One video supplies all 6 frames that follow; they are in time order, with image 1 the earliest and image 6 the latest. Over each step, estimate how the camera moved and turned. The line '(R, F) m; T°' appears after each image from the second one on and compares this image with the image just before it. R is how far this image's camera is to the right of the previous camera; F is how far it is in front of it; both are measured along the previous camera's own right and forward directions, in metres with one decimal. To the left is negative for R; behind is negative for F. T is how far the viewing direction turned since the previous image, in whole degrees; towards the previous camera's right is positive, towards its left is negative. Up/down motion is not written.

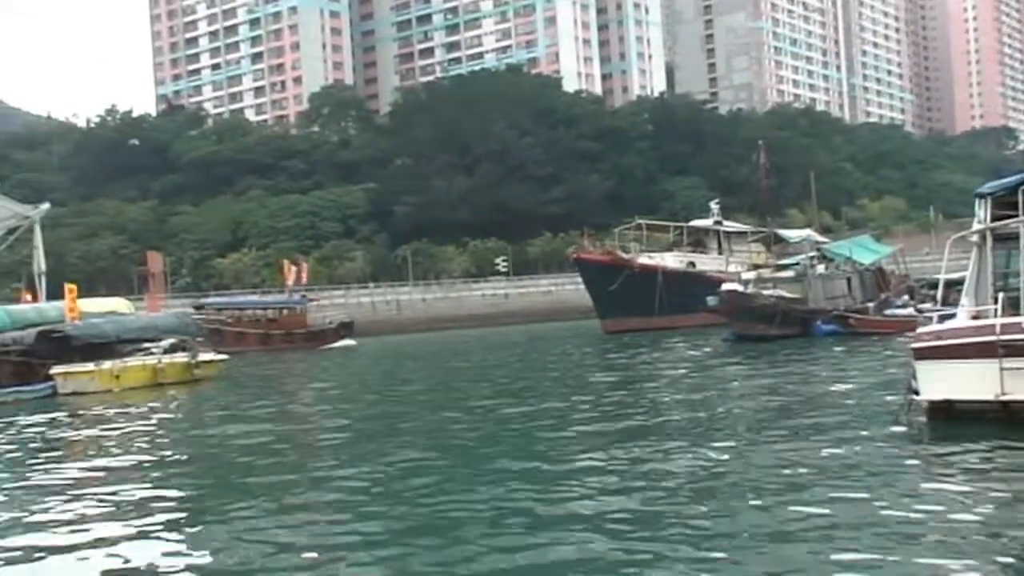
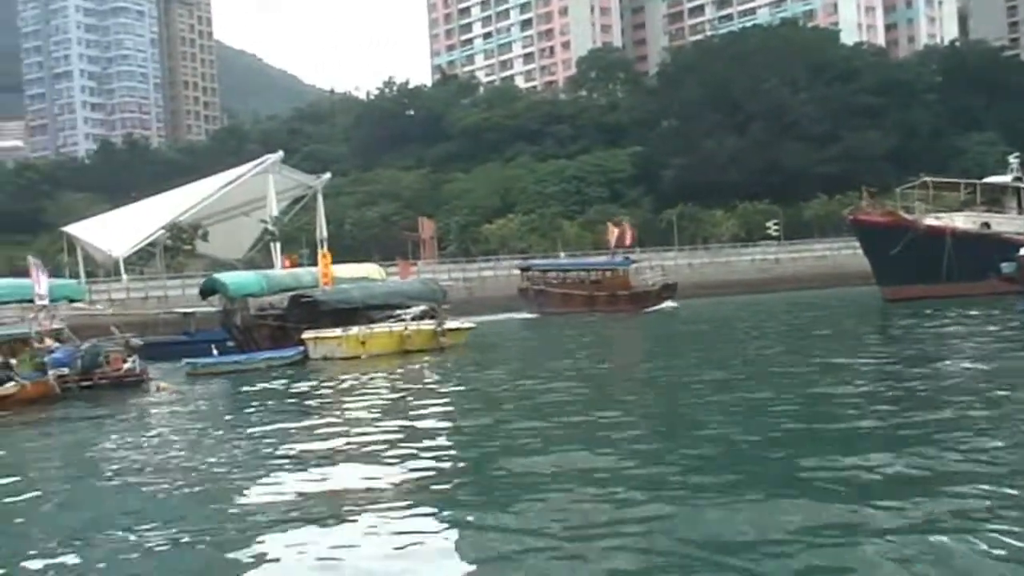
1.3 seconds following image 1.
(+0.4, +1.3) m; -13°
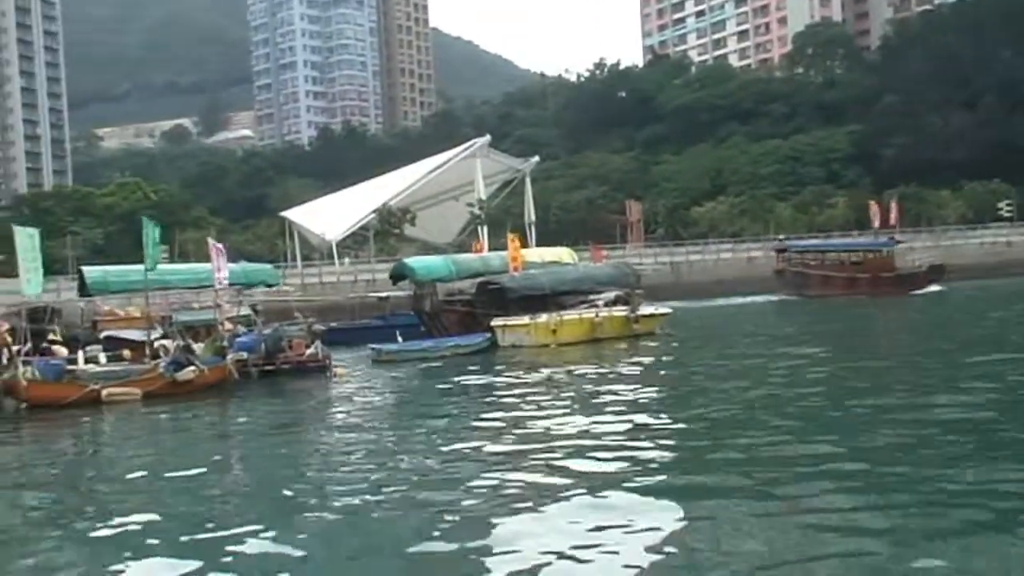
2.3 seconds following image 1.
(+0.3, +1.2) m; -10°
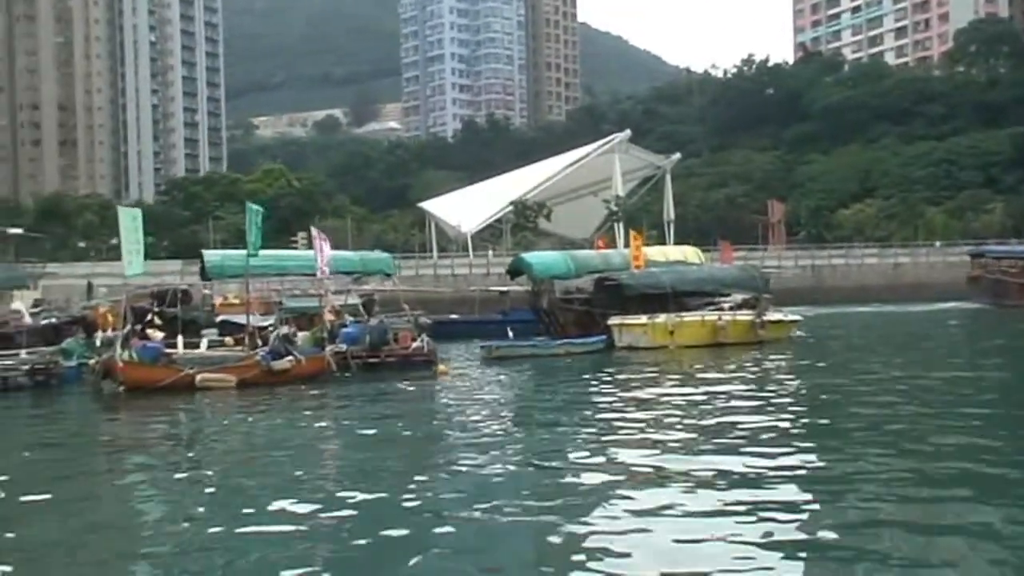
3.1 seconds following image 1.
(+0.4, +0.8) m; -7°
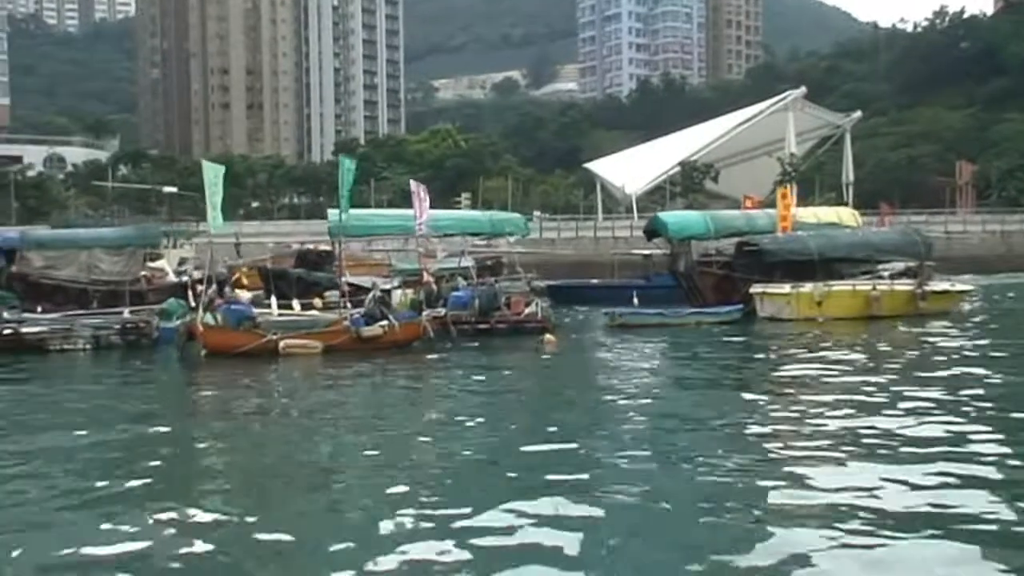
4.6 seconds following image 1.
(+0.9, +1.5) m; -9°
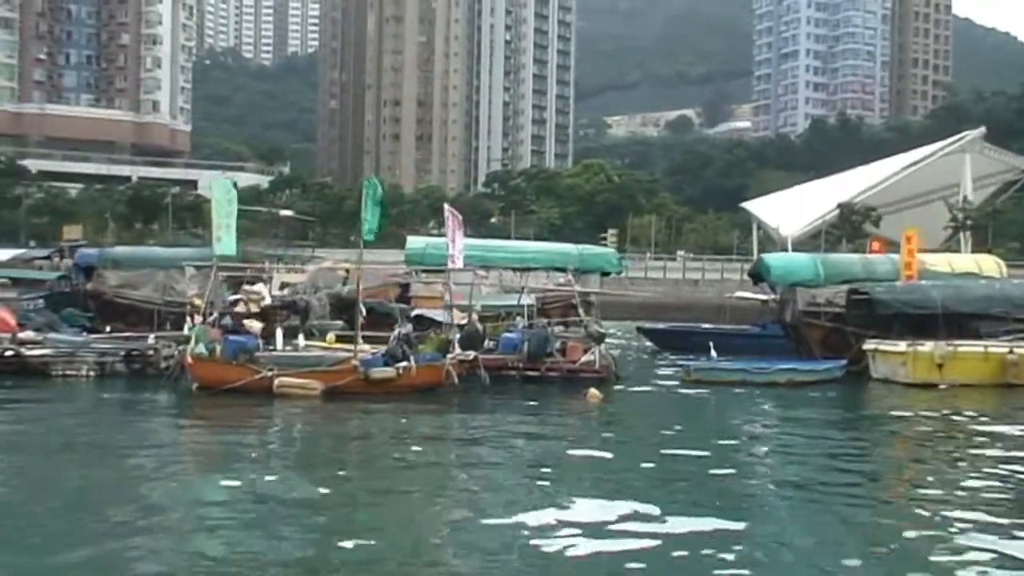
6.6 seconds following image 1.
(+1.5, +2.1) m; -8°
